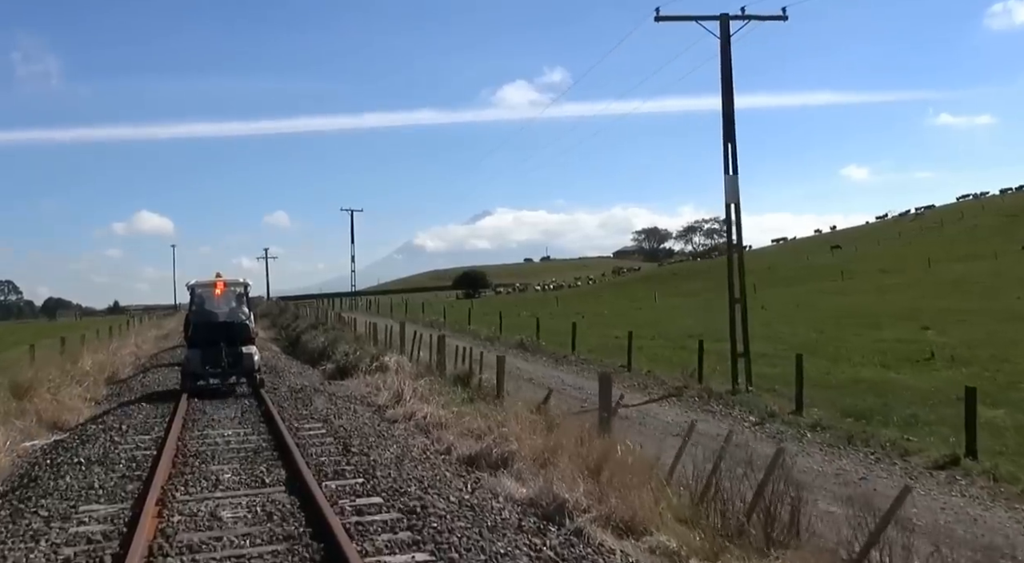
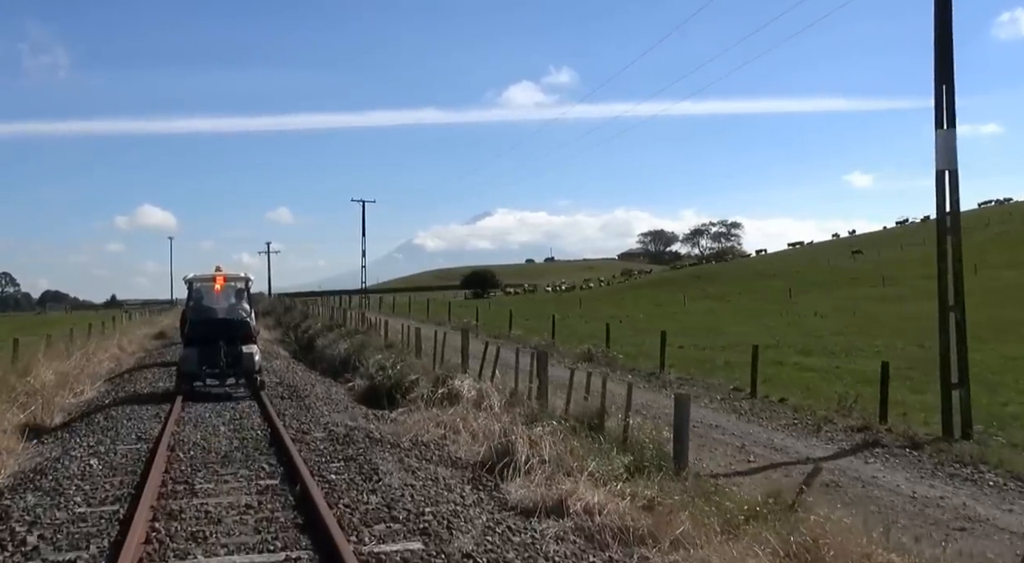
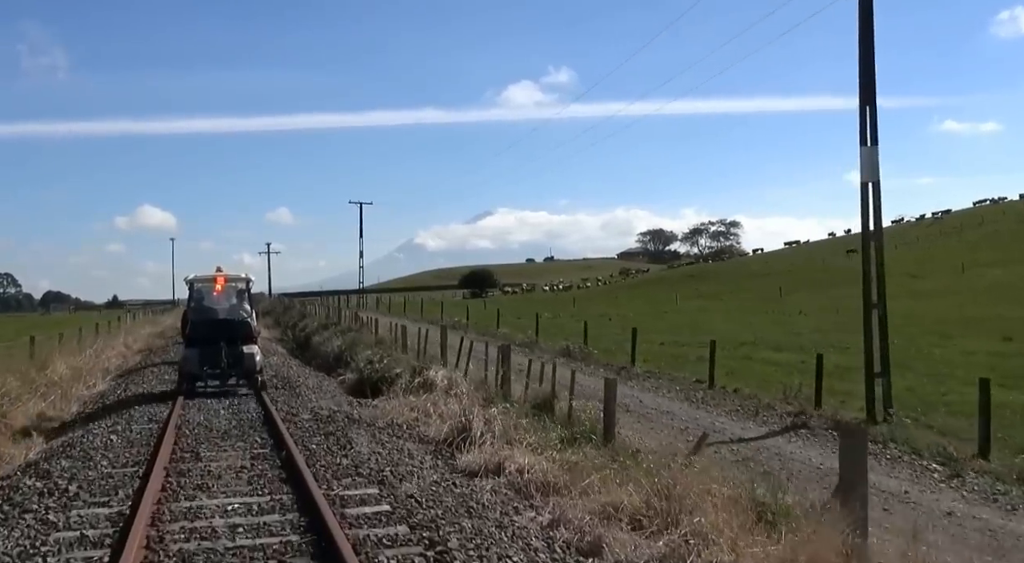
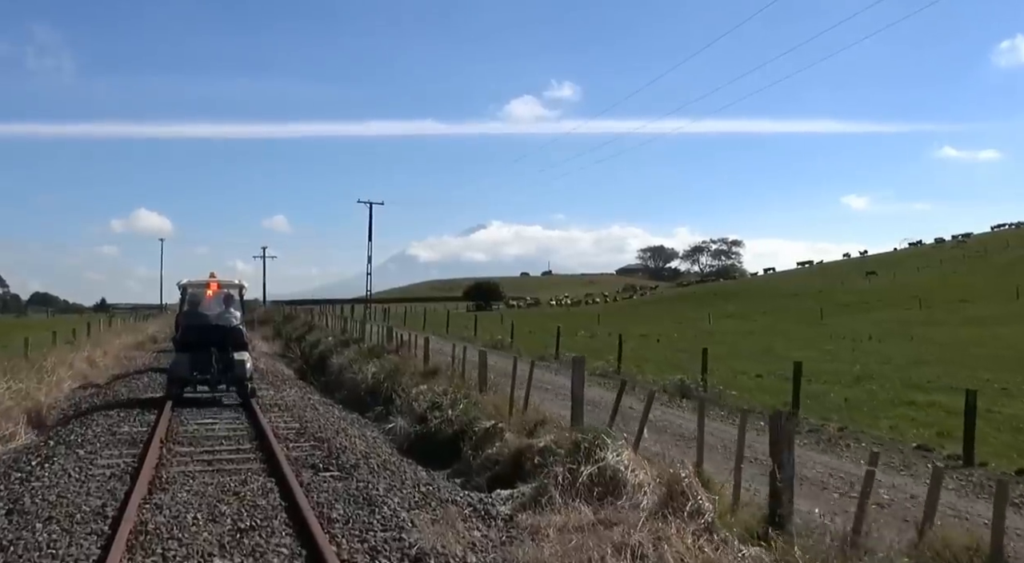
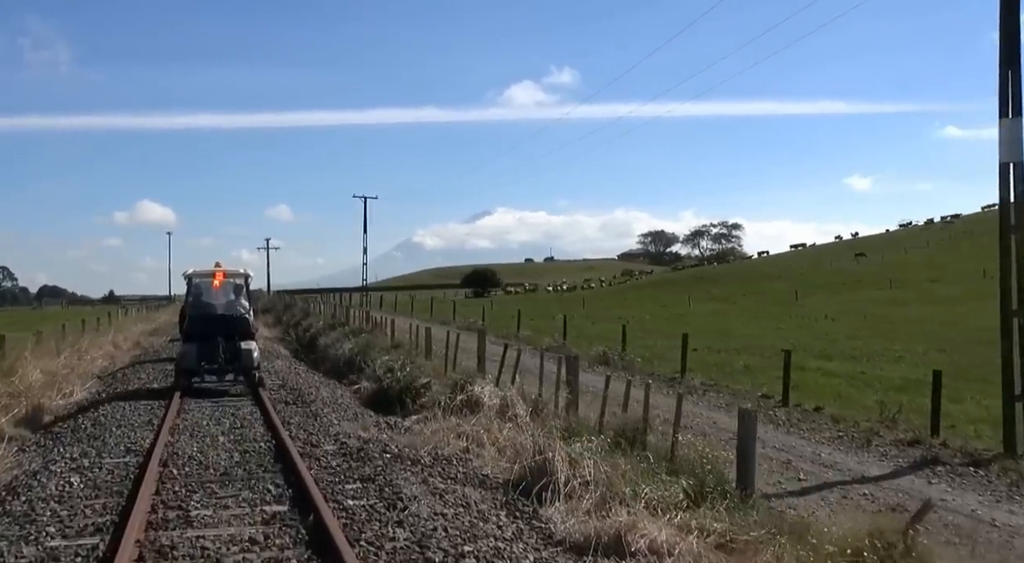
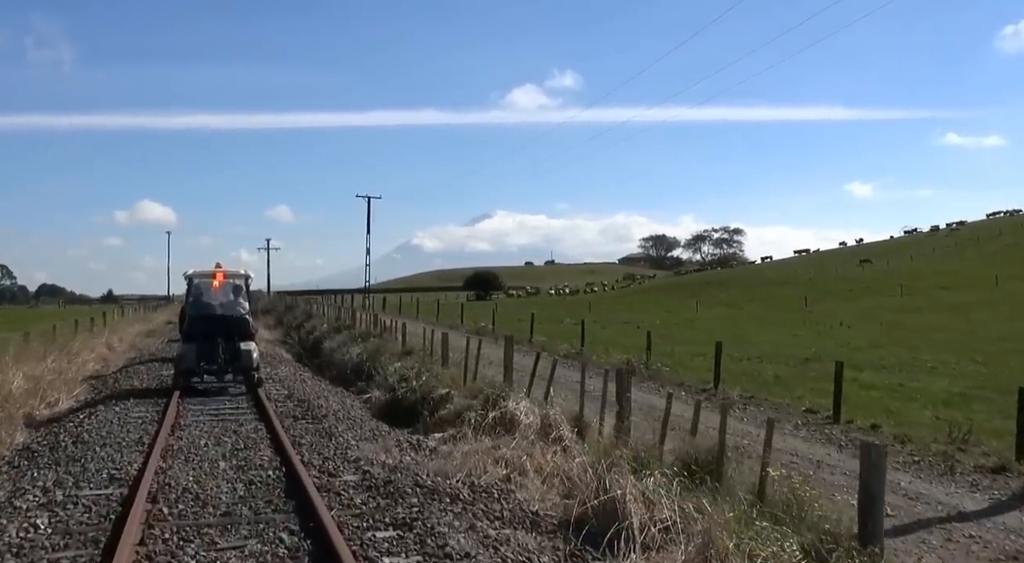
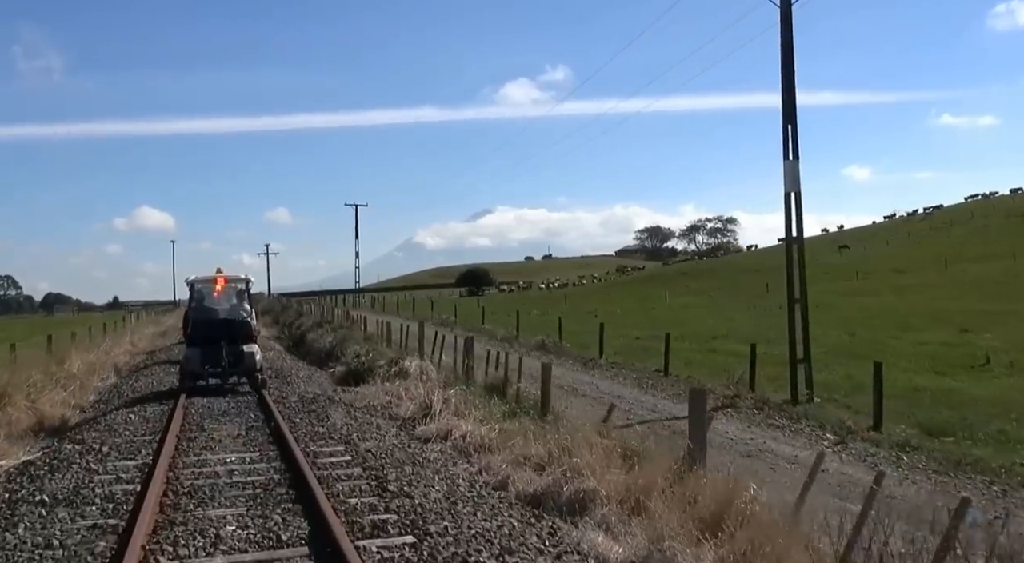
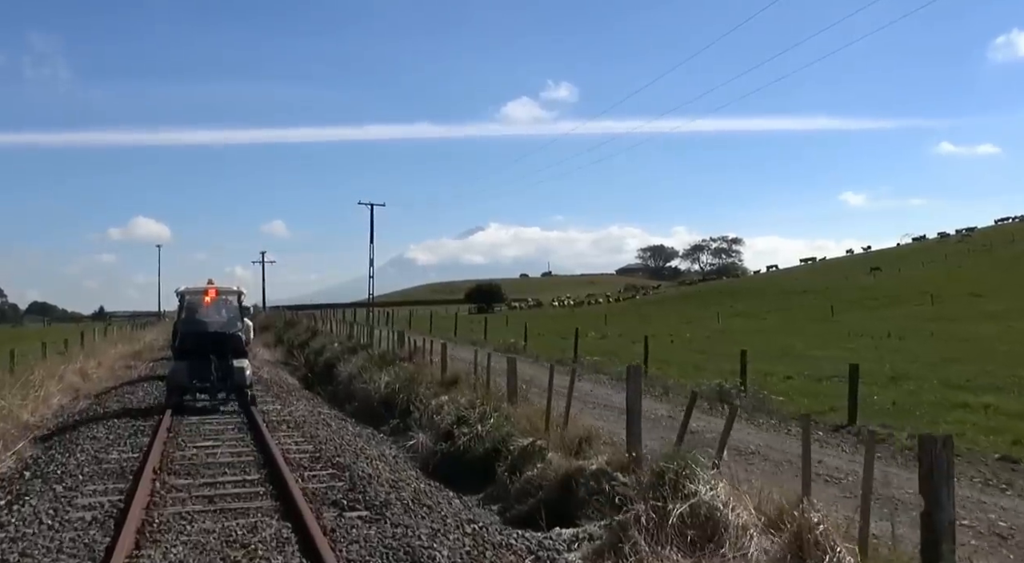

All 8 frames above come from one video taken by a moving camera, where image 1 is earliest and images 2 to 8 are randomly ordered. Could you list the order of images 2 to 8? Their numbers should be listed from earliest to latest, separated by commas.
7, 3, 2, 5, 6, 4, 8
